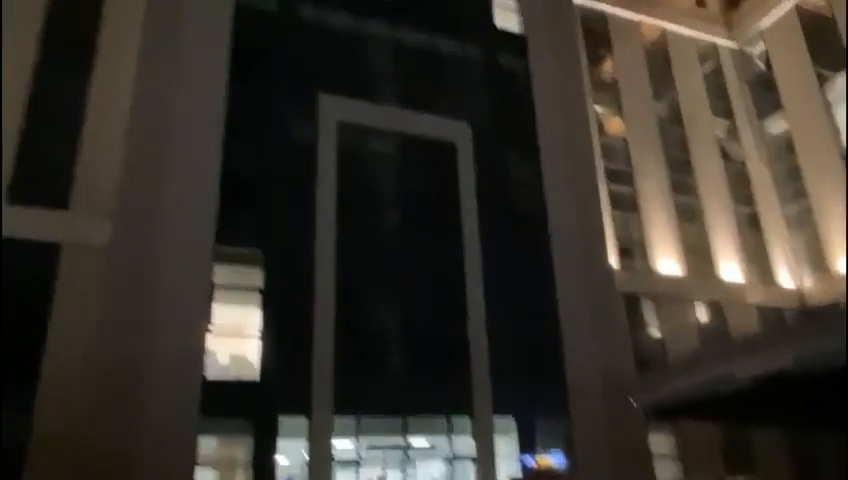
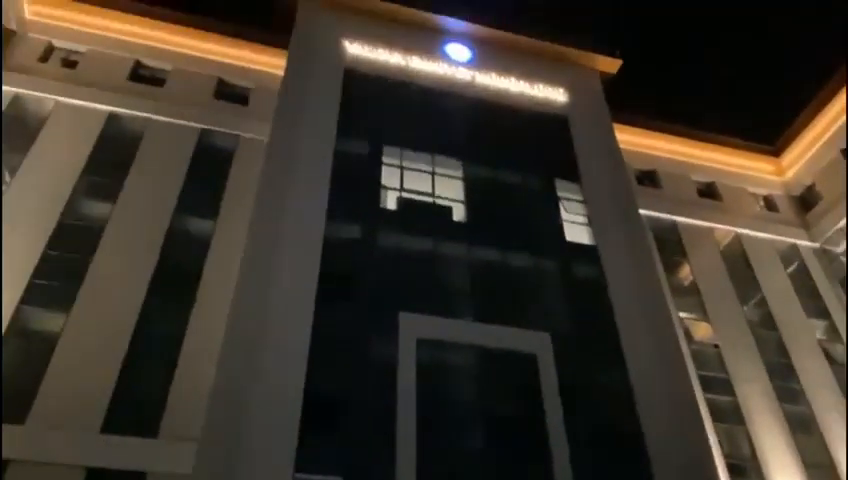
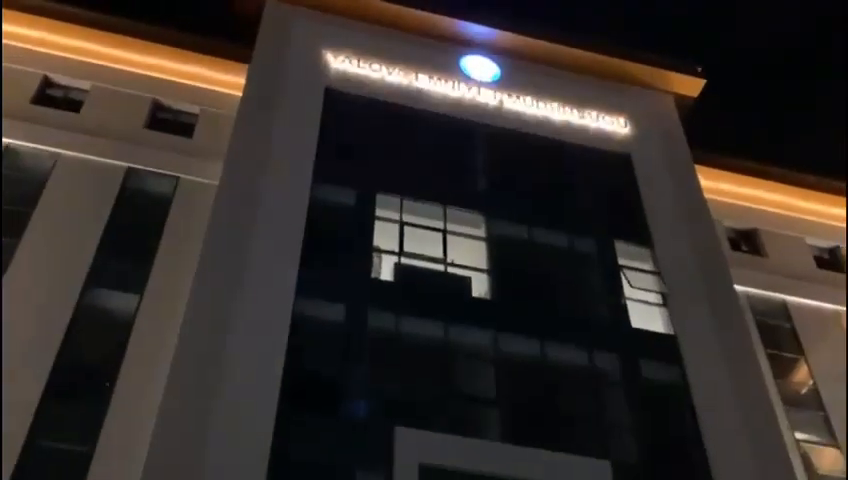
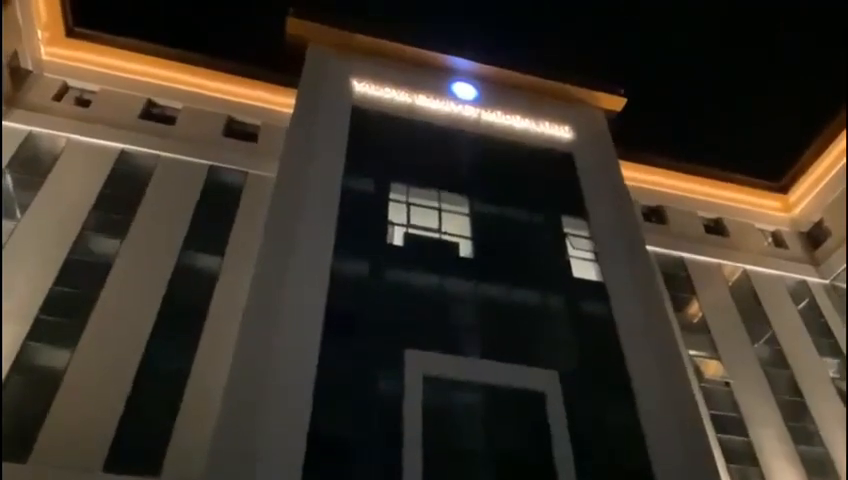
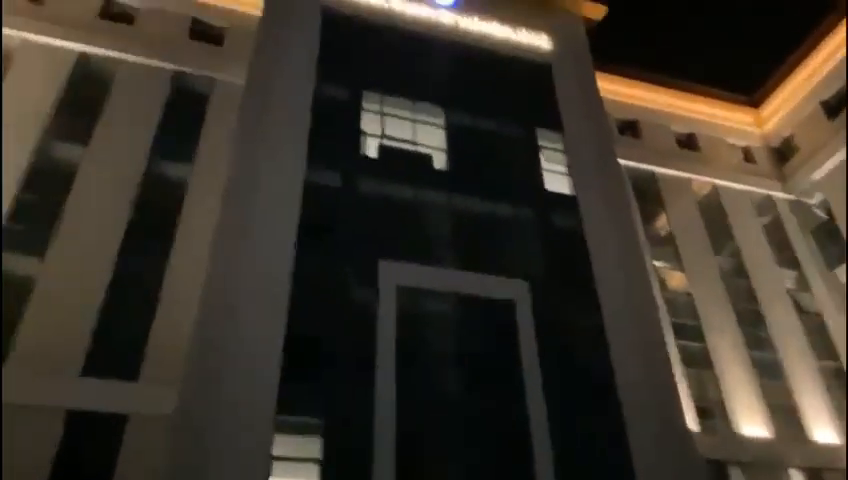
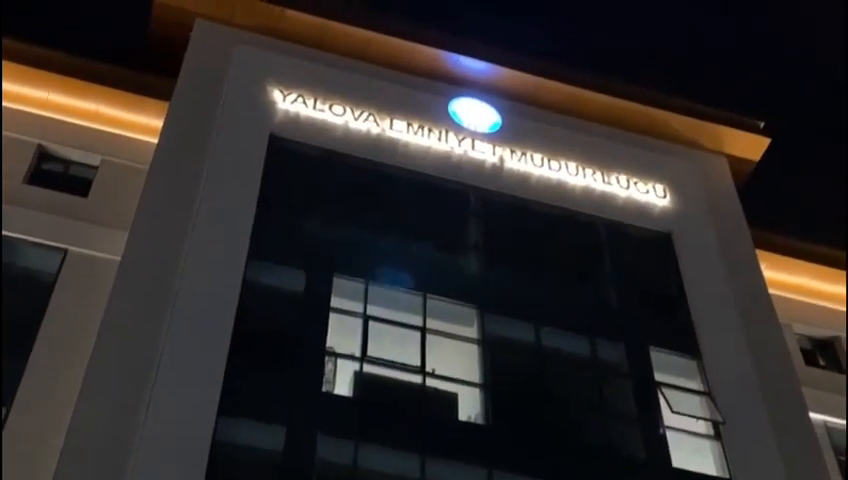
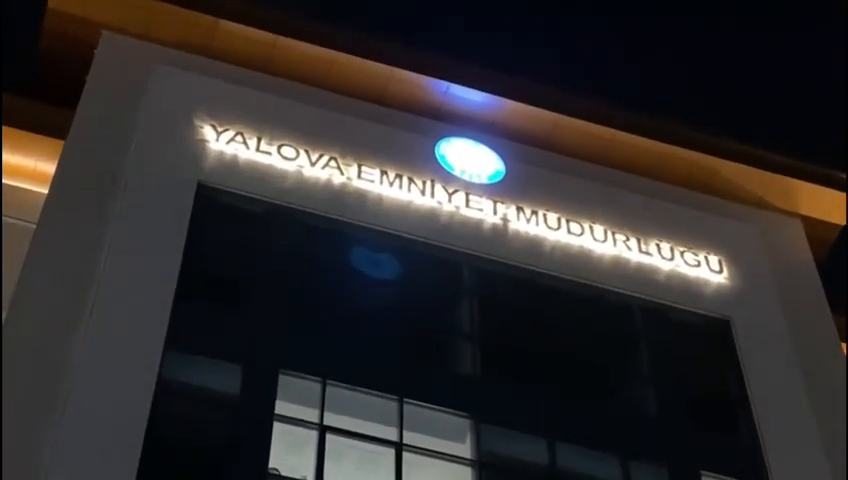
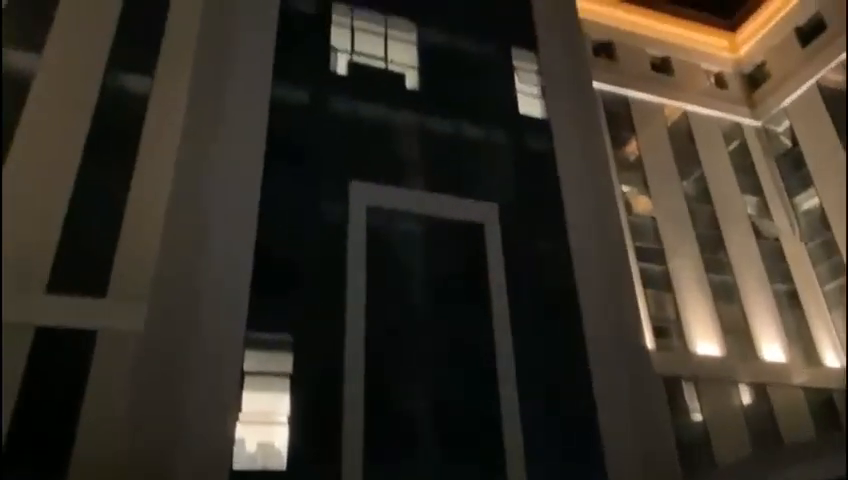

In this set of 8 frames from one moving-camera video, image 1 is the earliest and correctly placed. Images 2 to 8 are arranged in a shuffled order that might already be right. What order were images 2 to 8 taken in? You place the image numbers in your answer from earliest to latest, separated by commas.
8, 5, 2, 4, 3, 6, 7
